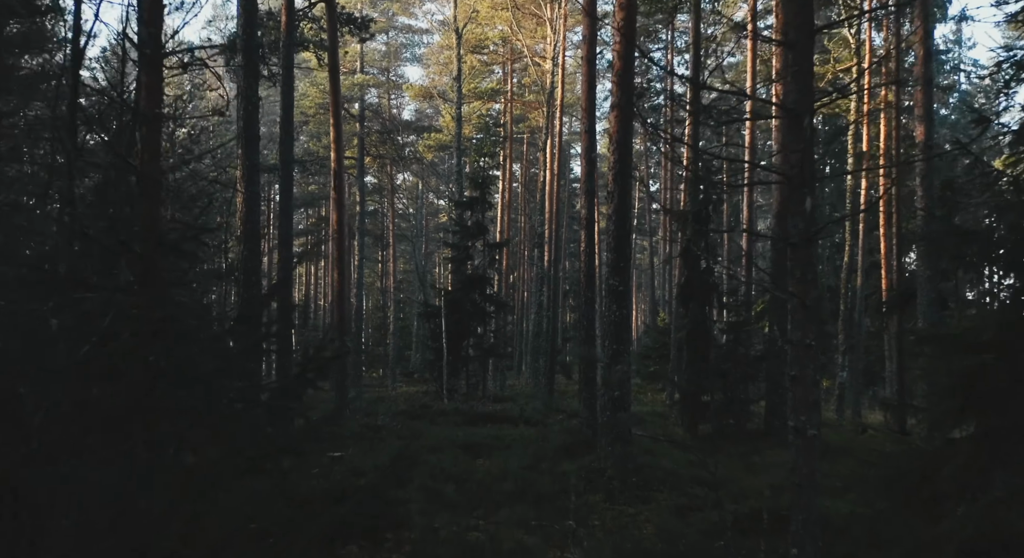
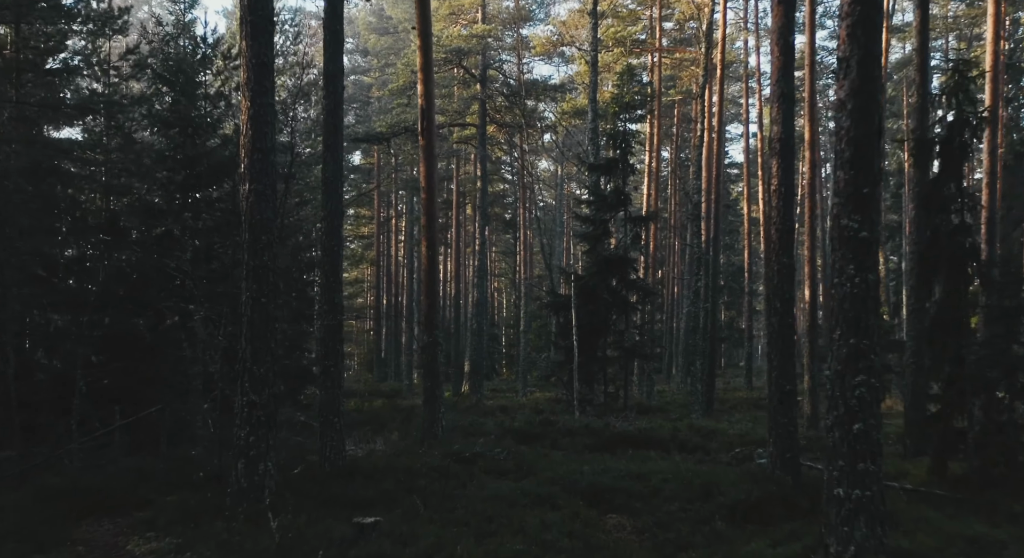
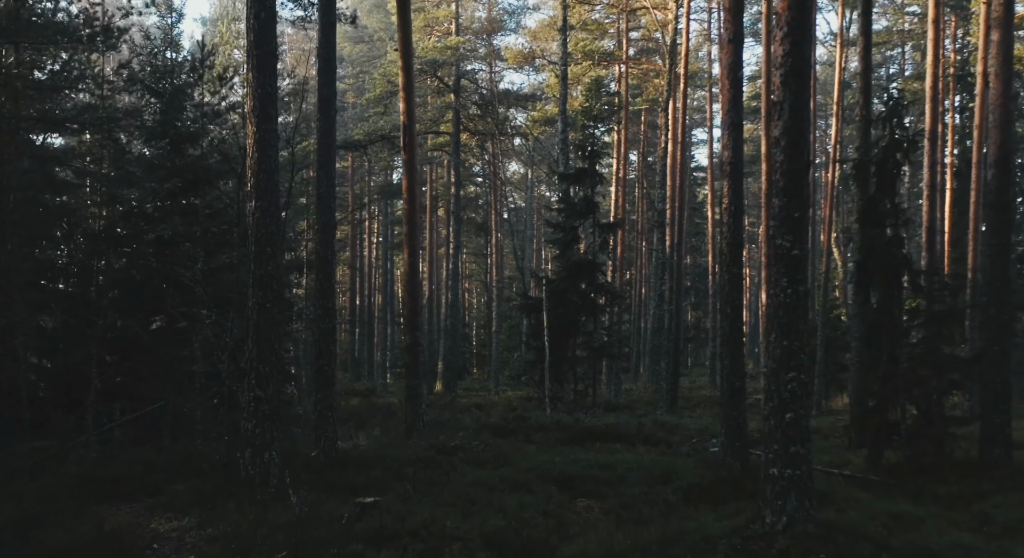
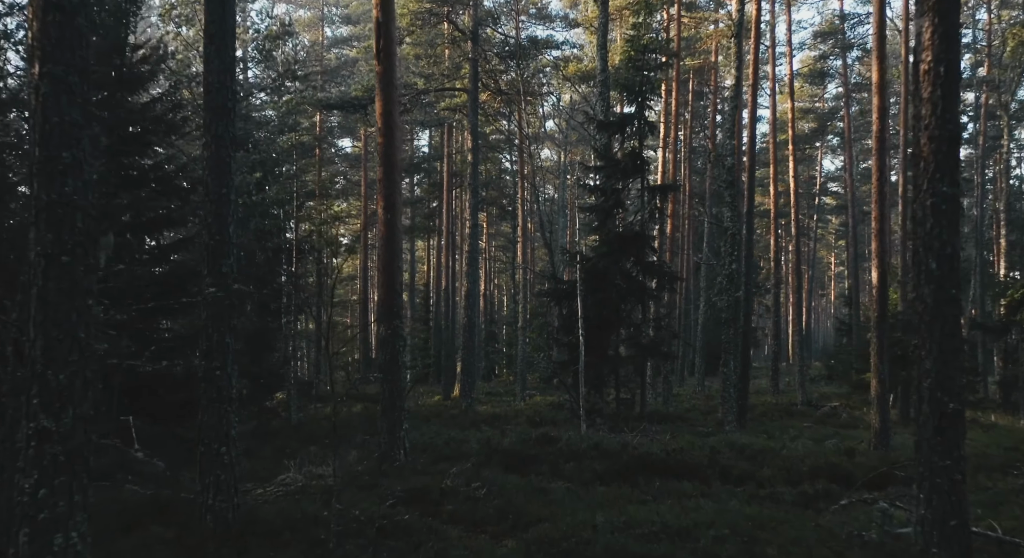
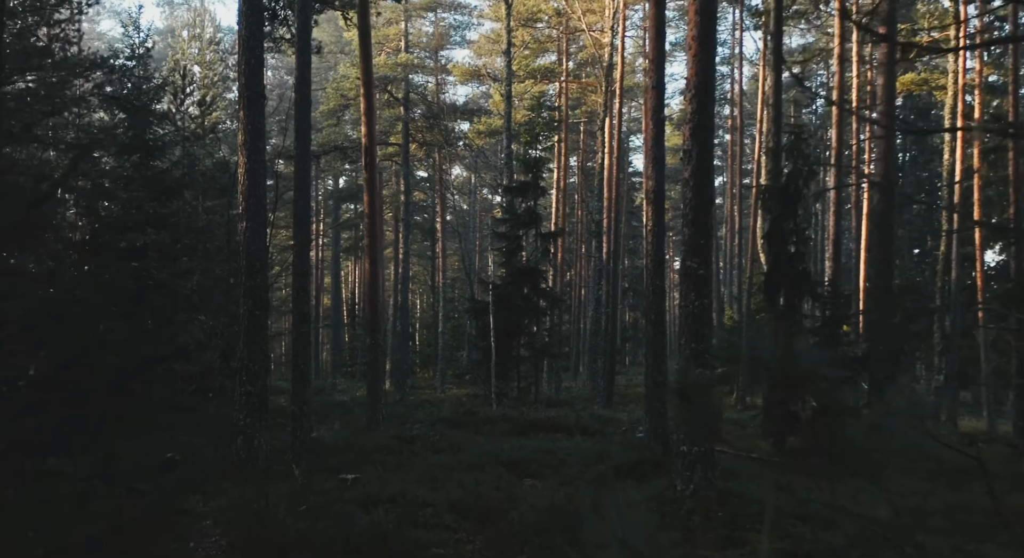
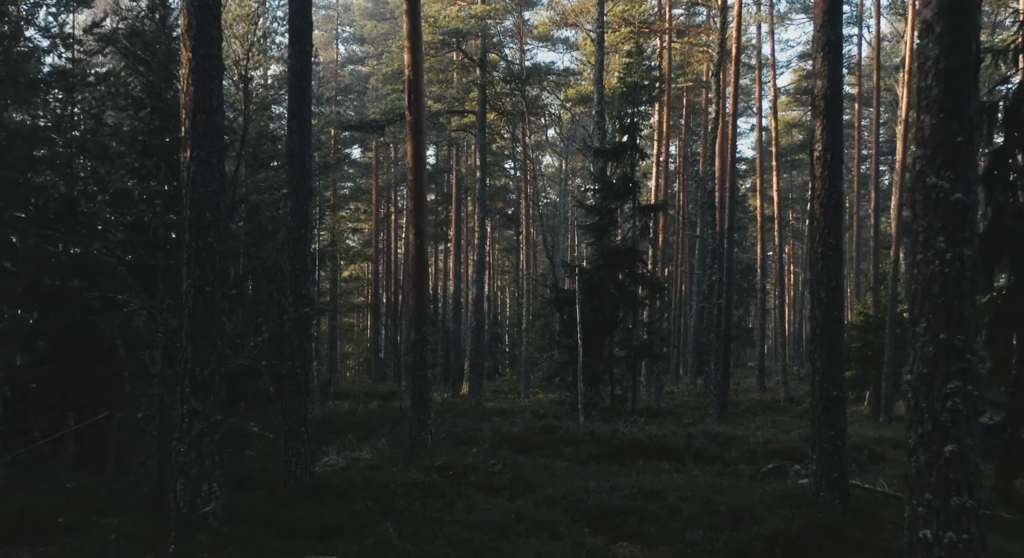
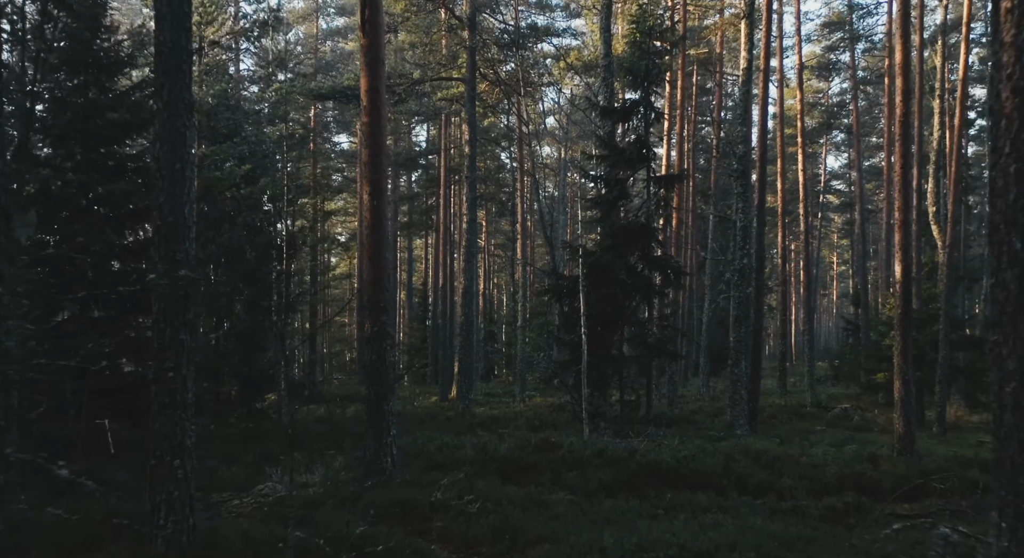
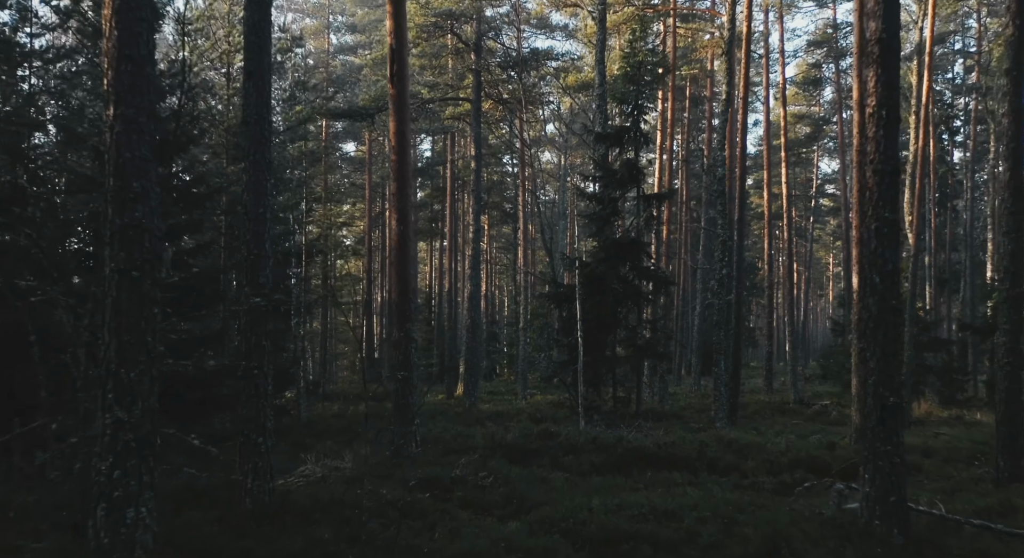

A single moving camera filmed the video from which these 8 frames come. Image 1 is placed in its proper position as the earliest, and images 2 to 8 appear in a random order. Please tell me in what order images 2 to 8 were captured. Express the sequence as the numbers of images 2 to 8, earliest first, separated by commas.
5, 3, 2, 6, 8, 4, 7
